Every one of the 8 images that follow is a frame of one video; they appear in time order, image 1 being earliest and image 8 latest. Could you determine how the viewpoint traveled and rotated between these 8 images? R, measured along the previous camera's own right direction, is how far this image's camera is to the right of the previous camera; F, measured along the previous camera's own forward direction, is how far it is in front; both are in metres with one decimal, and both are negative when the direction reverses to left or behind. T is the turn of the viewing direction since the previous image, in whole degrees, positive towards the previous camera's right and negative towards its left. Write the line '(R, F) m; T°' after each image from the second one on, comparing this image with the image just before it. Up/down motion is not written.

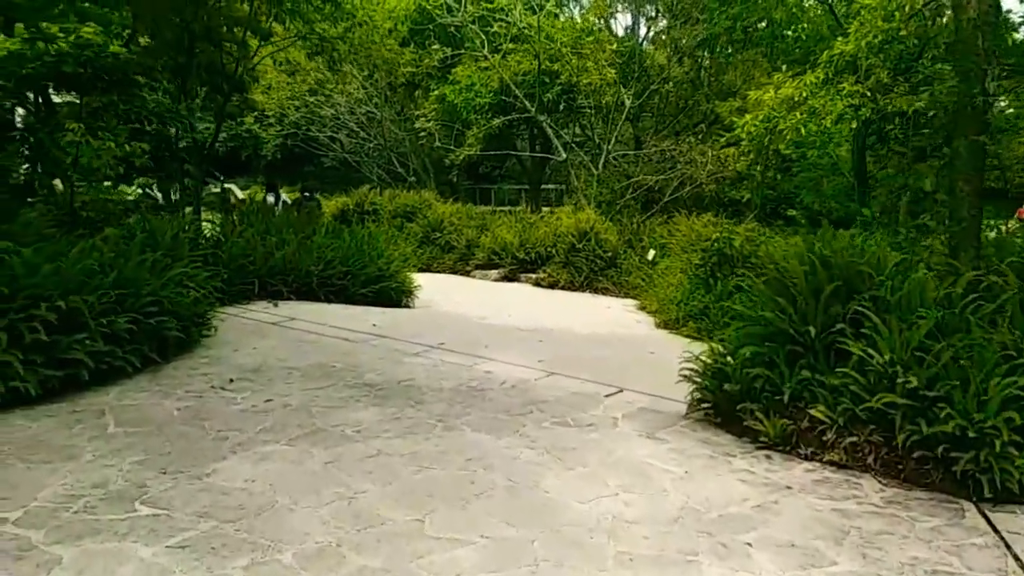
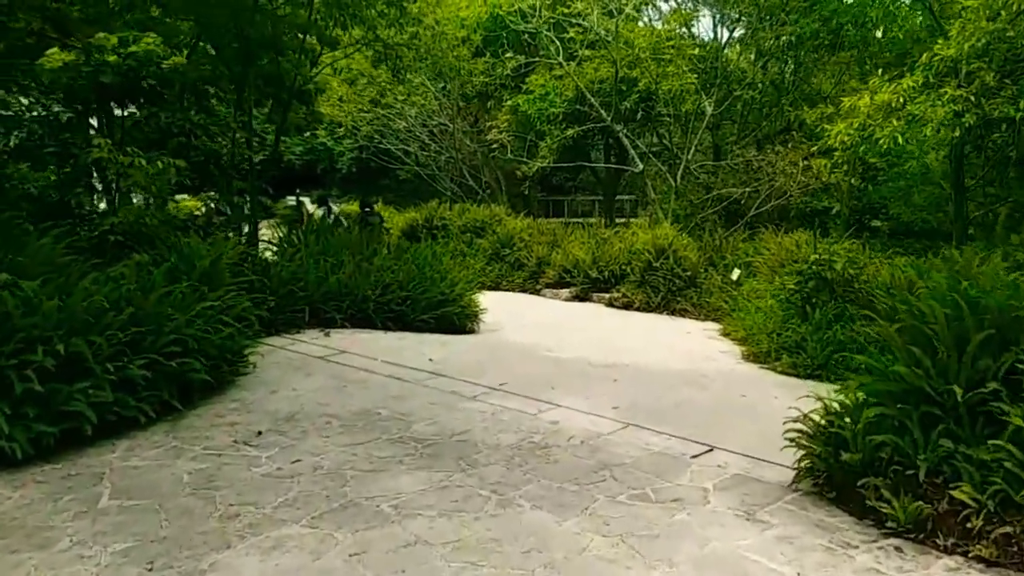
(0.0, +0.7) m; -4°
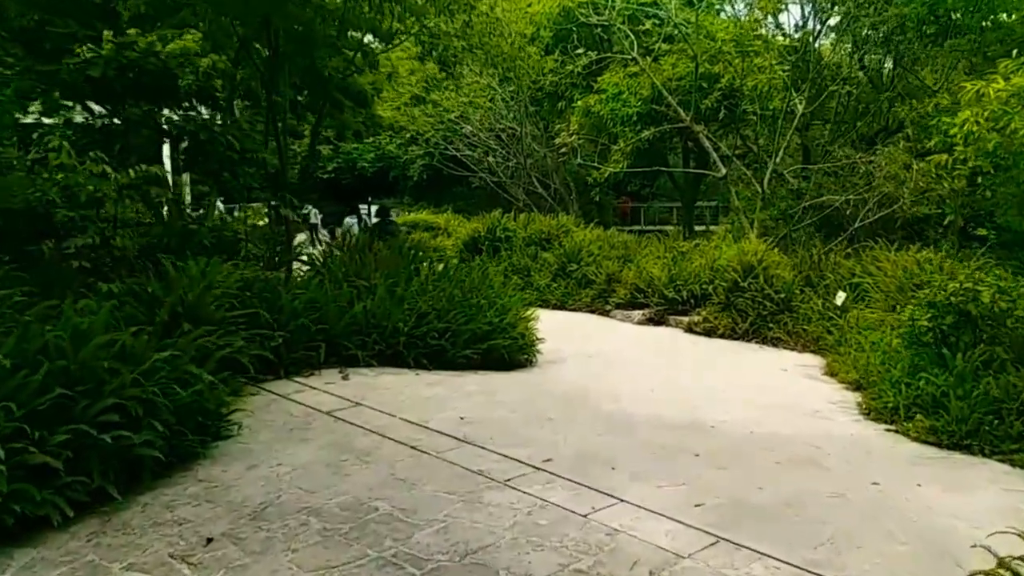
(+0.1, +1.2) m; -4°
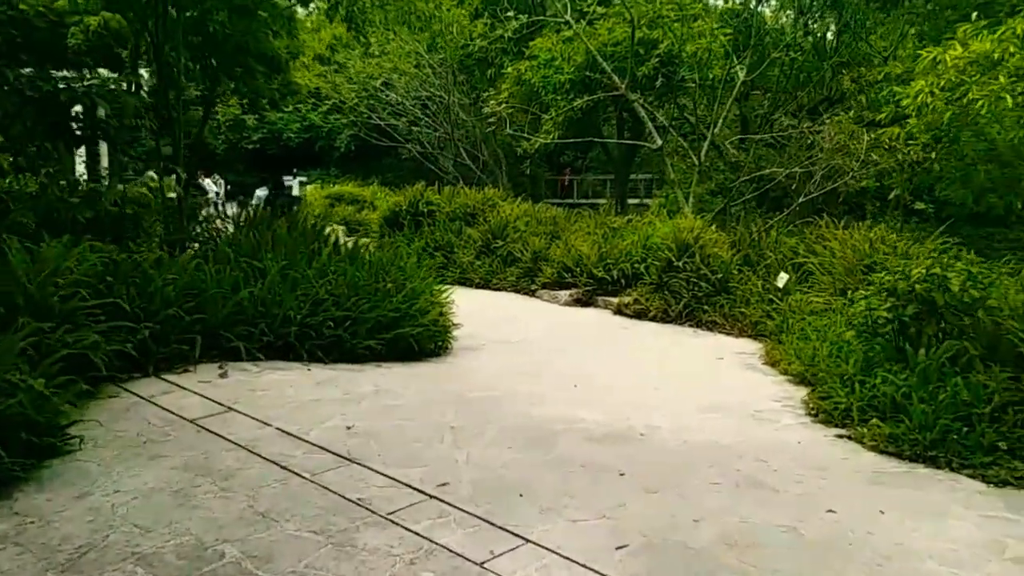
(+0.2, +0.6) m; +3°
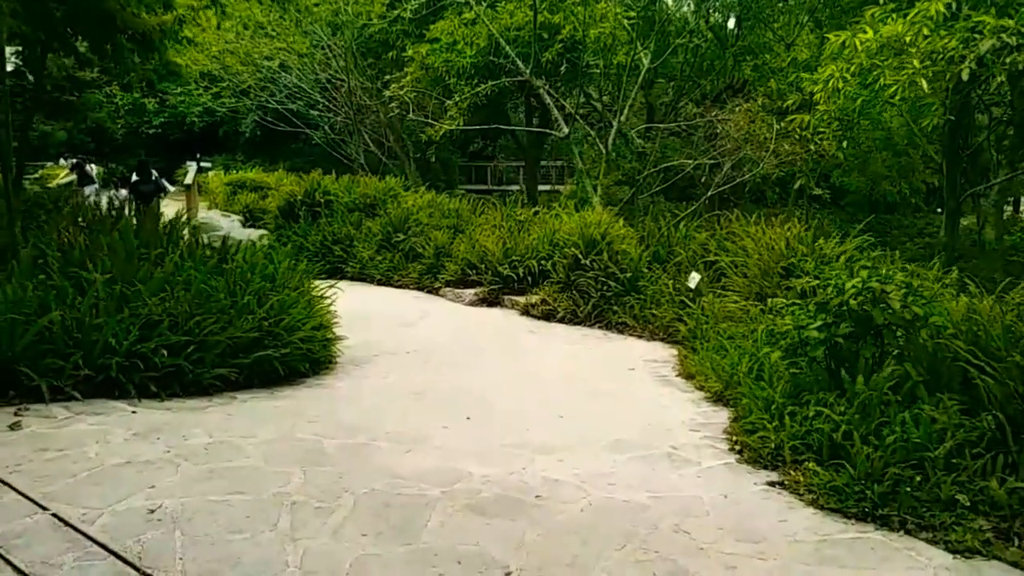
(+0.2, +0.8) m; +4°
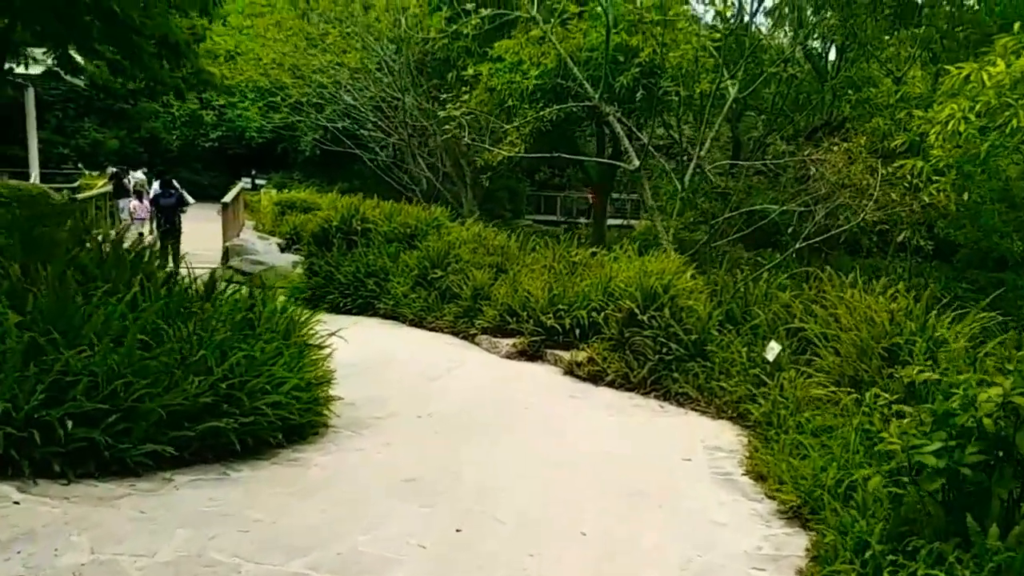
(+0.2, +1.0) m; -4°
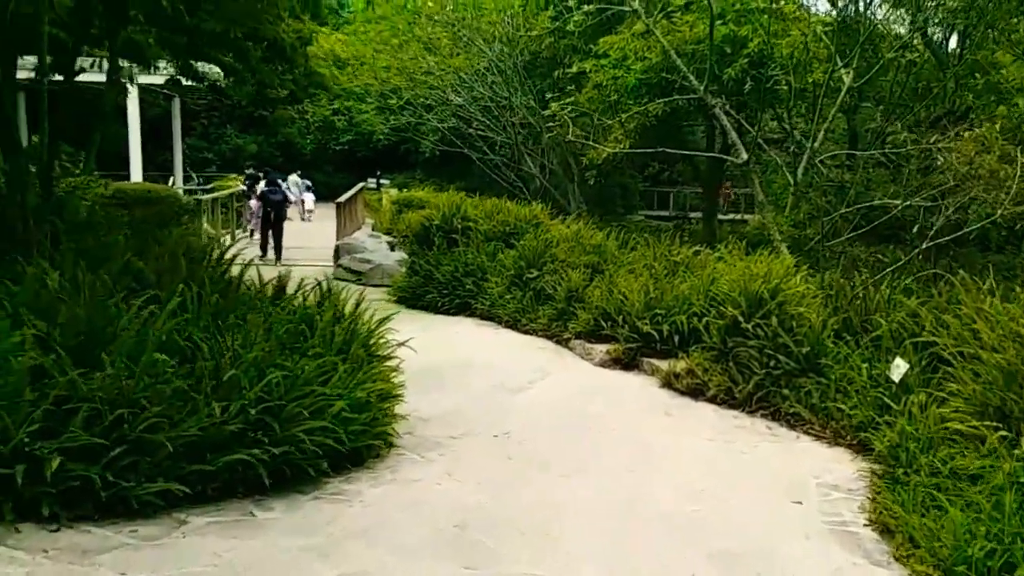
(+0.2, +0.6) m; -6°
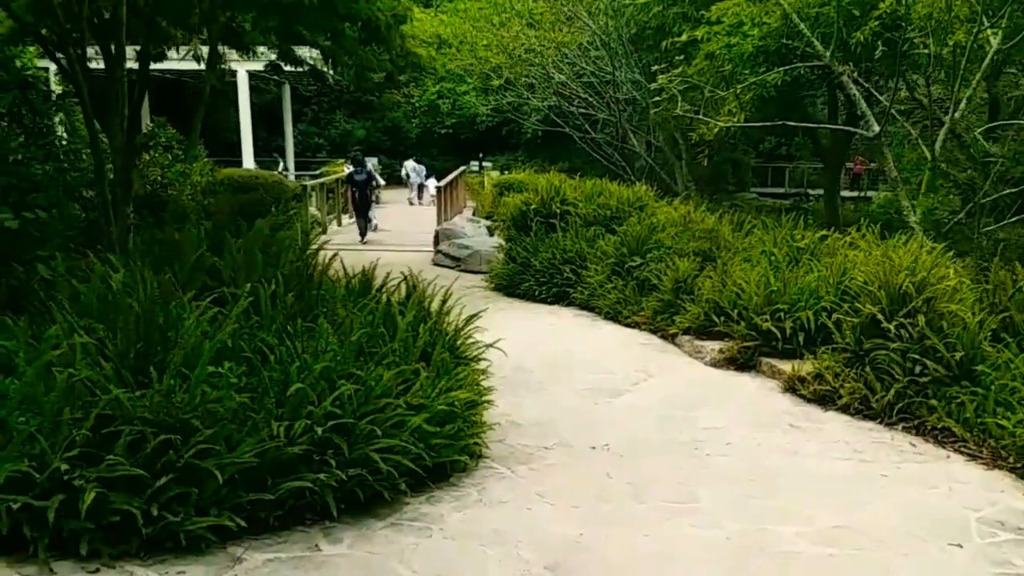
(0.0, +0.5) m; -6°
